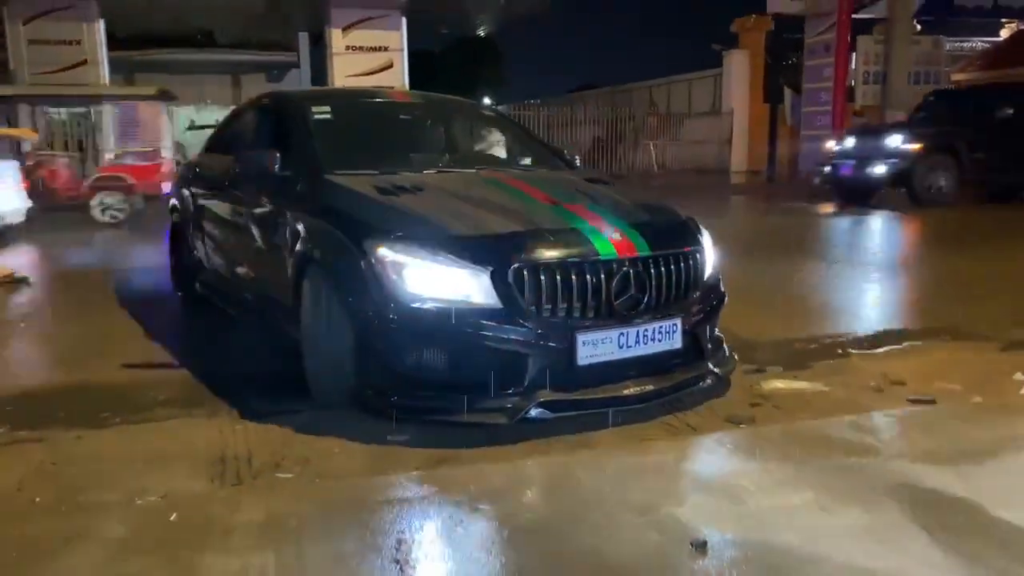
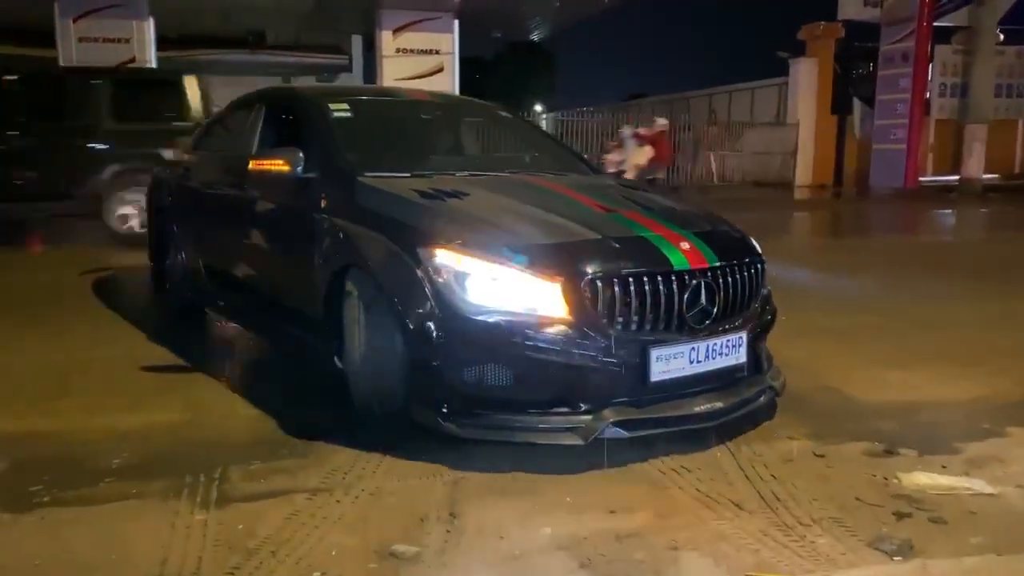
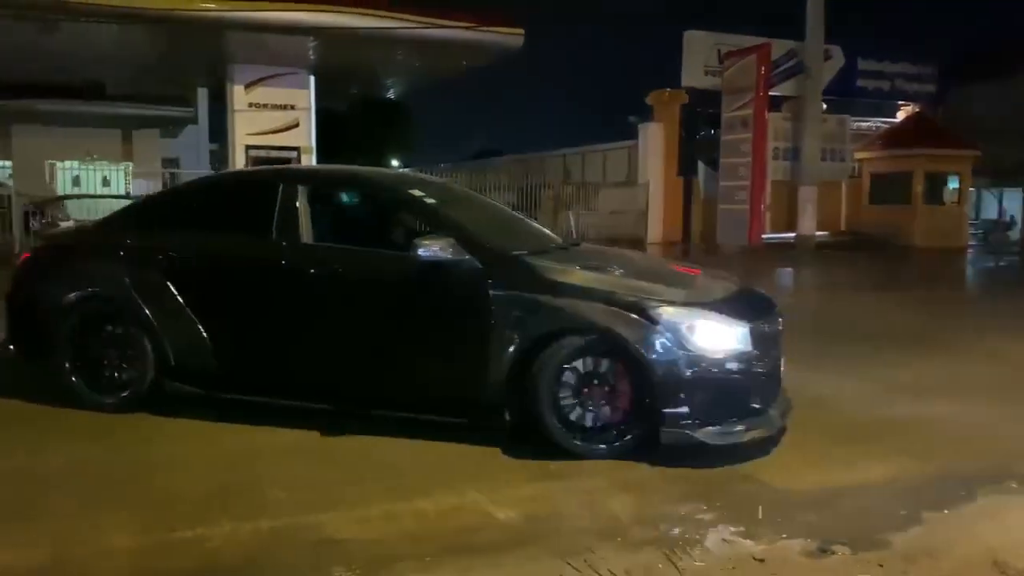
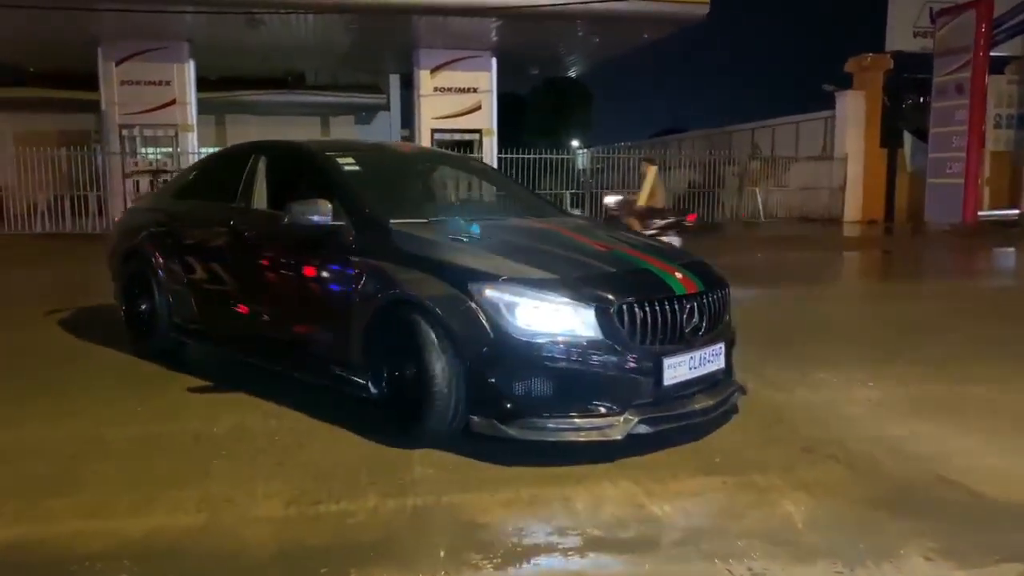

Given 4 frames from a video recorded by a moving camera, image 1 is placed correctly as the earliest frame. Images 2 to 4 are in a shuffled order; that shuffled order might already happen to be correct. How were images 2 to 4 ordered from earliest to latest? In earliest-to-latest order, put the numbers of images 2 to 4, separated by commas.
2, 4, 3
